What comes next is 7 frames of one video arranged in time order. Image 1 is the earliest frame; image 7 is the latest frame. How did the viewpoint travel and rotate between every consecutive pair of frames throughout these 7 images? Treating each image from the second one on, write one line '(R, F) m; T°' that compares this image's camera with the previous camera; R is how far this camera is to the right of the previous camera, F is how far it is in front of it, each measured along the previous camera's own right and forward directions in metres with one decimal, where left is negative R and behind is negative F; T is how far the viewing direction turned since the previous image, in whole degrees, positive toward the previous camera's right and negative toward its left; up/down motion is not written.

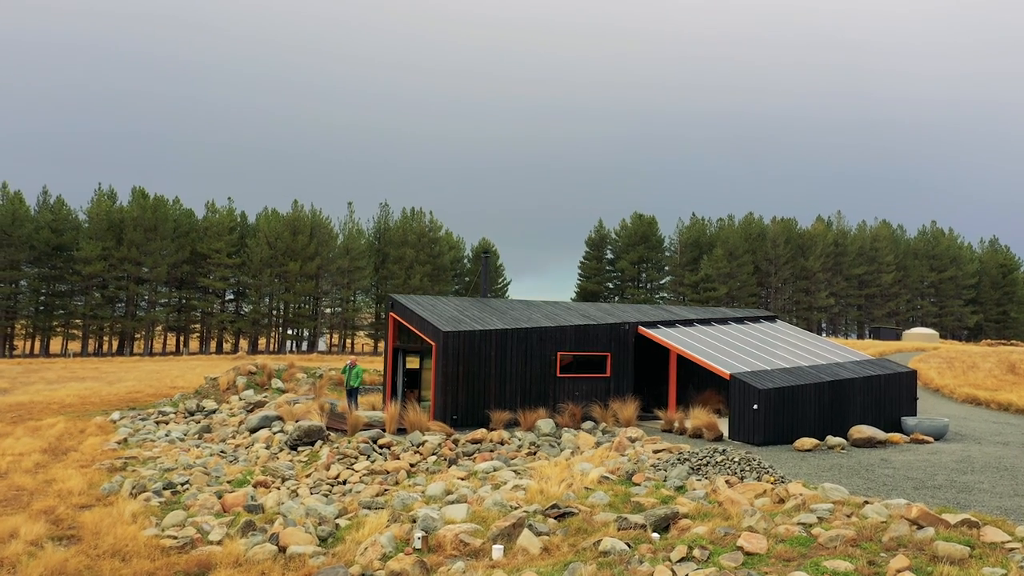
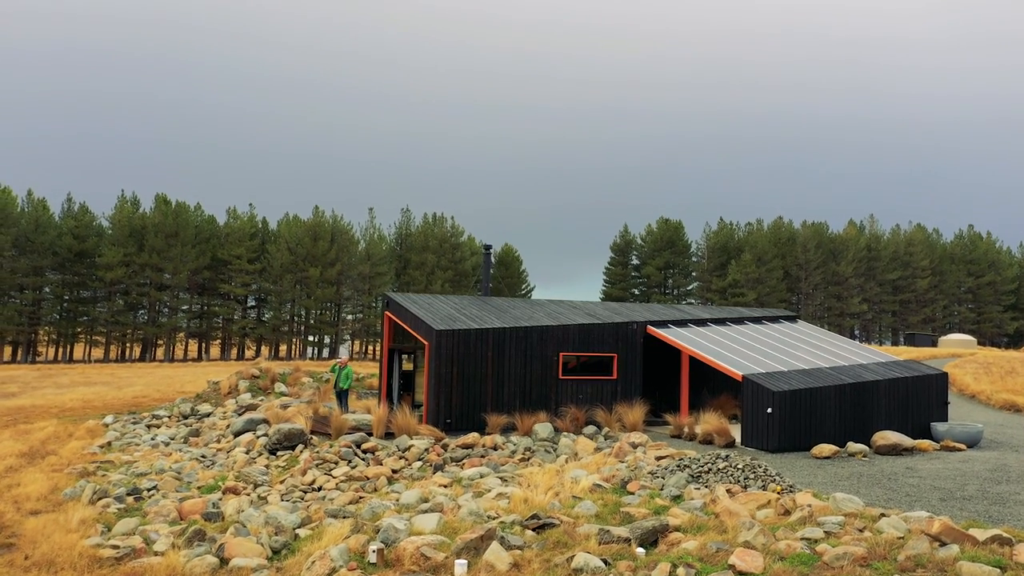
(+0.6, +0.8) m; -2°
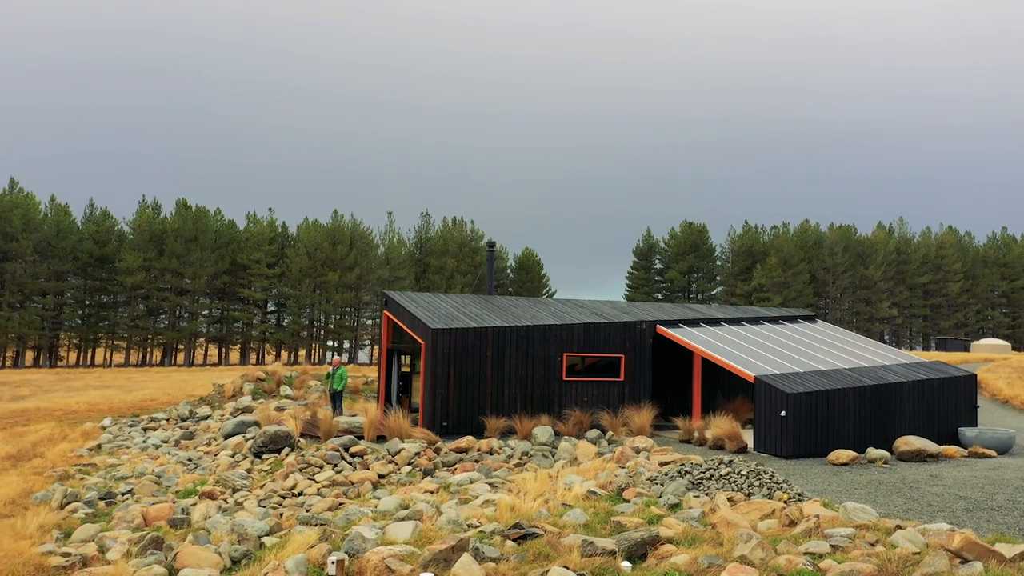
(+0.5, +0.6) m; -2°
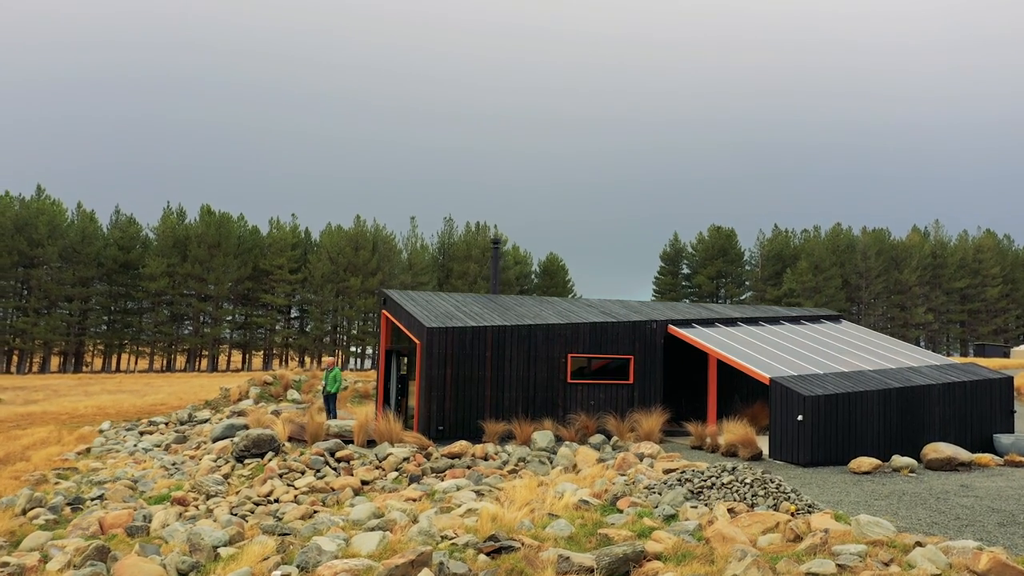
(+0.6, +0.7) m; -2°
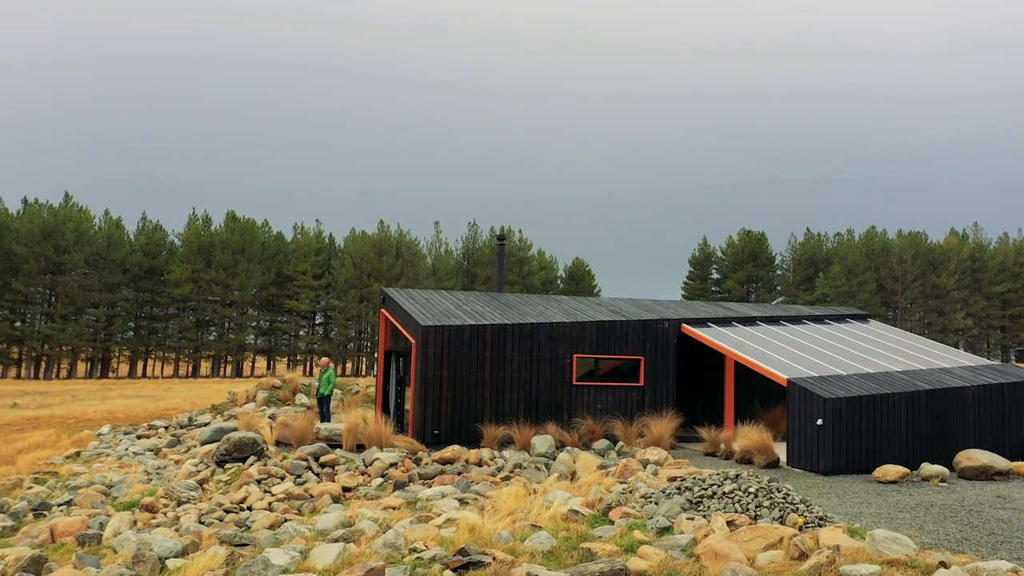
(+0.6, +0.7) m; -2°
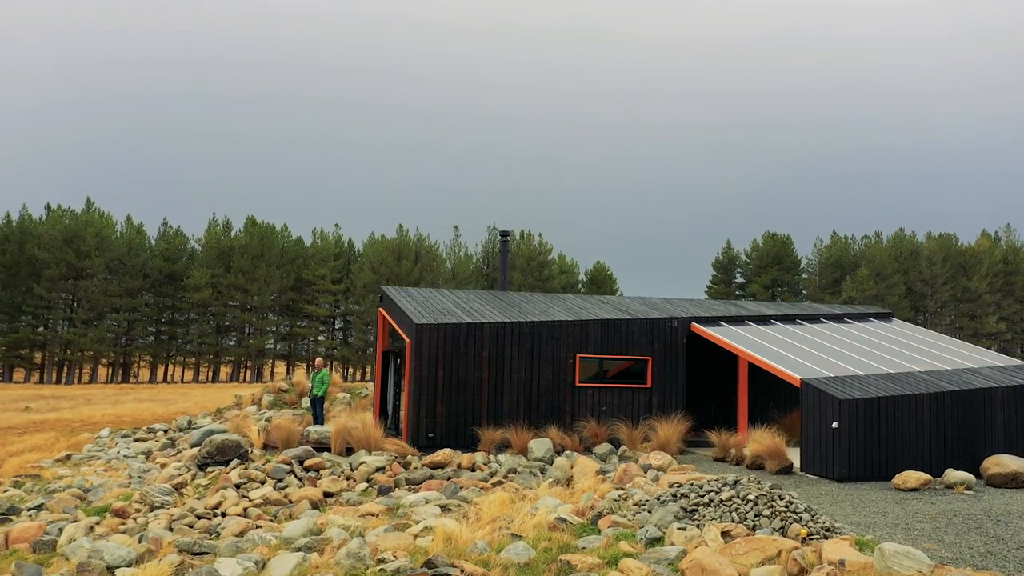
(+0.5, +0.5) m; -2°
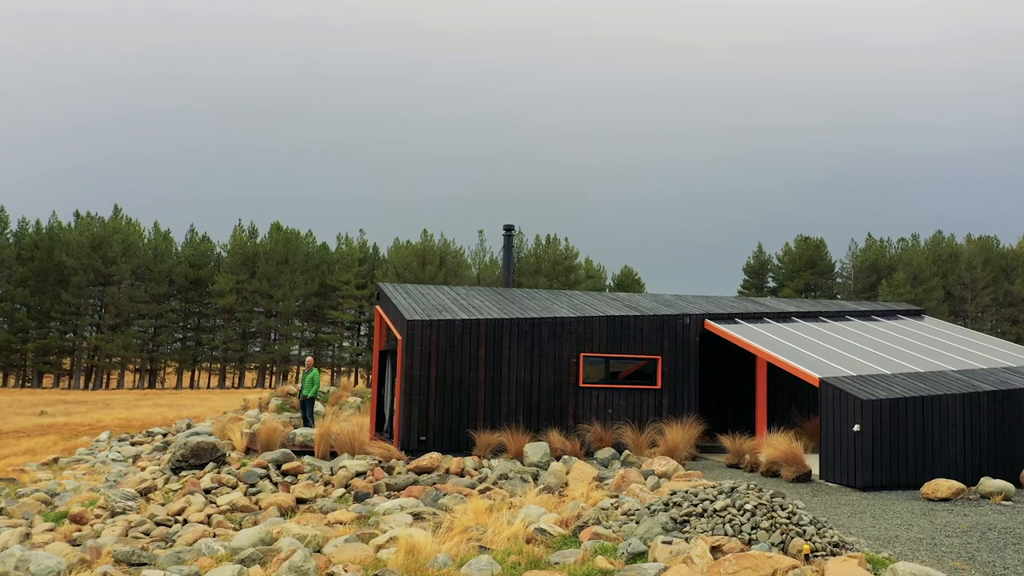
(+0.6, +0.7) m; -2°
